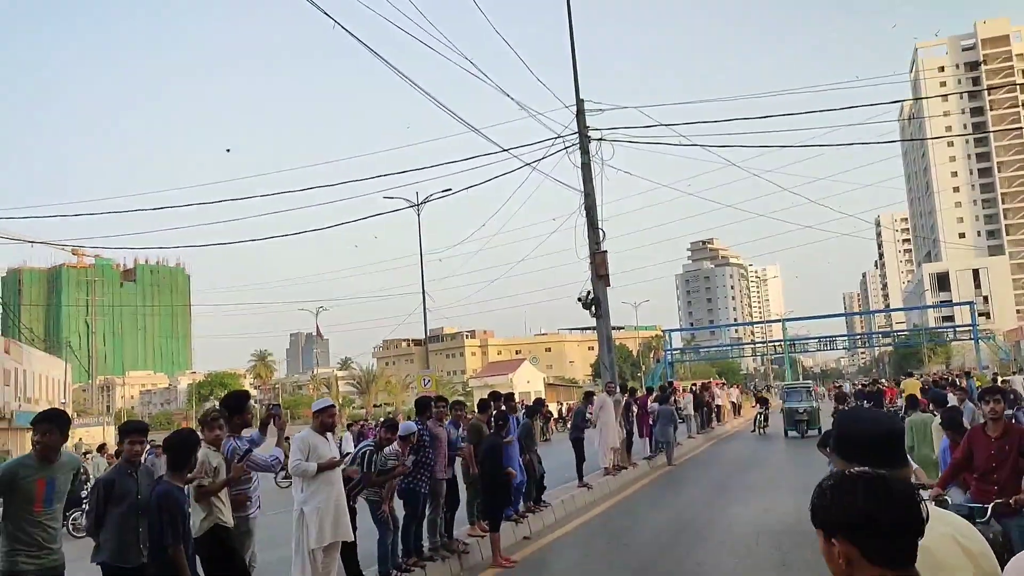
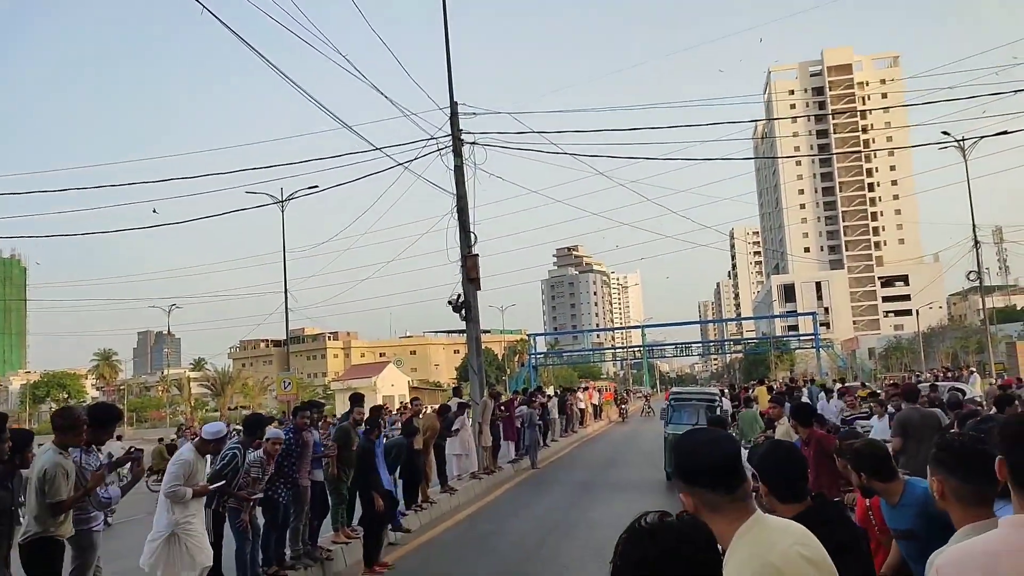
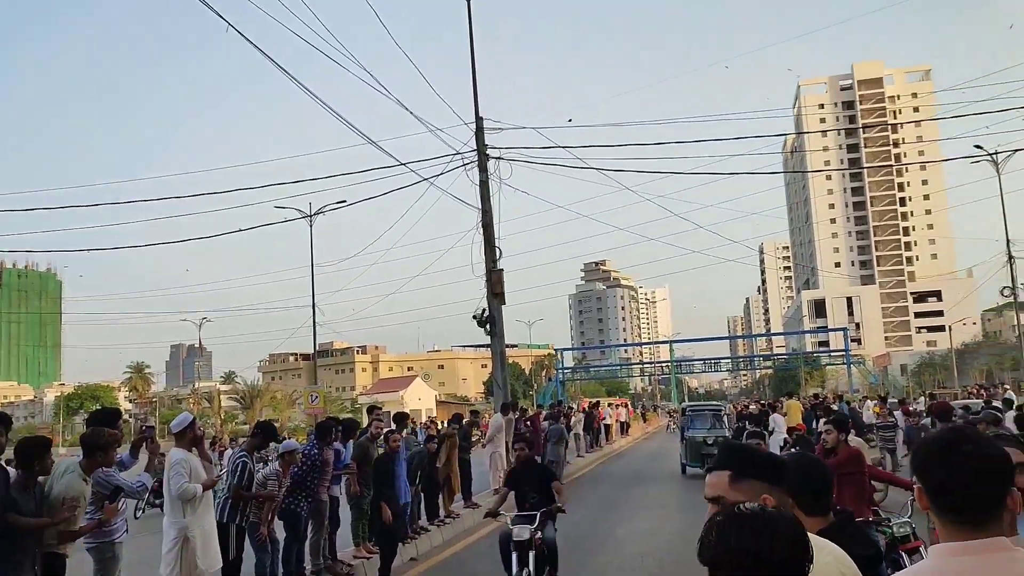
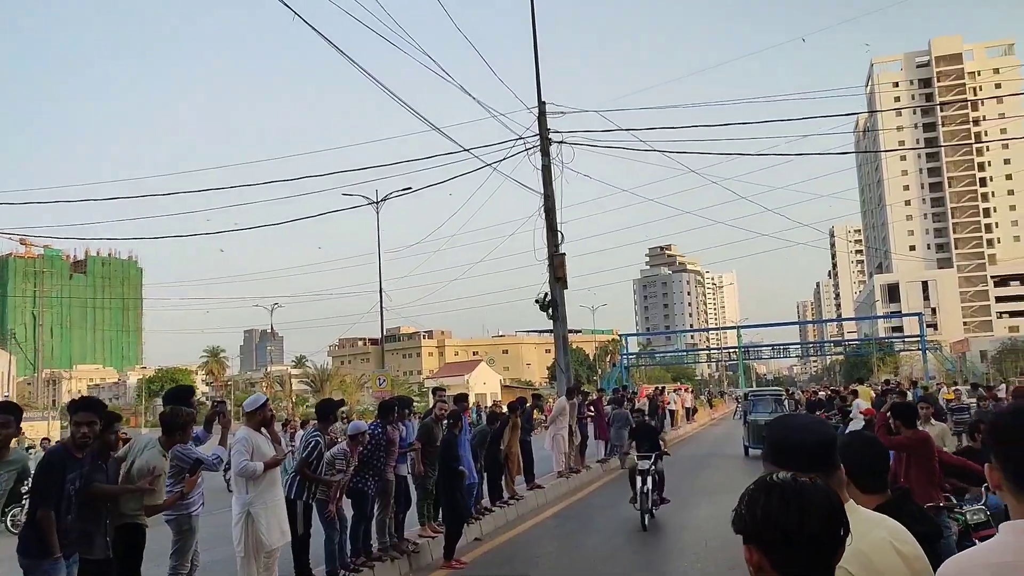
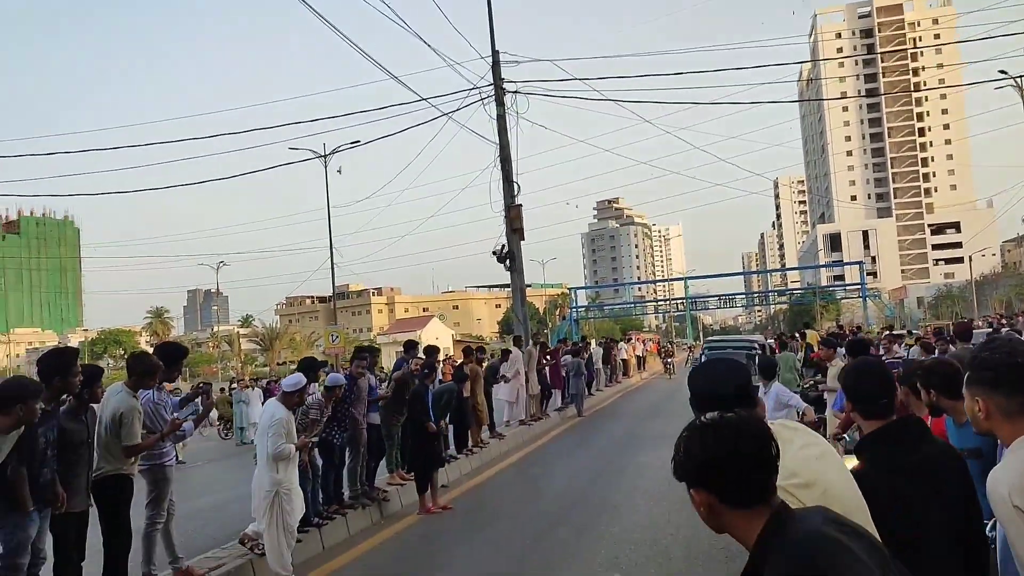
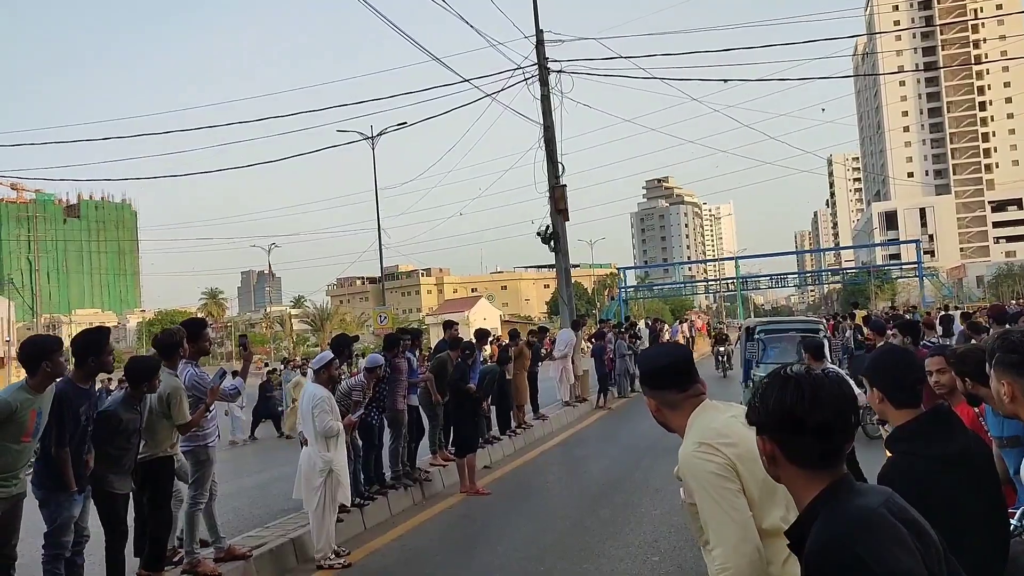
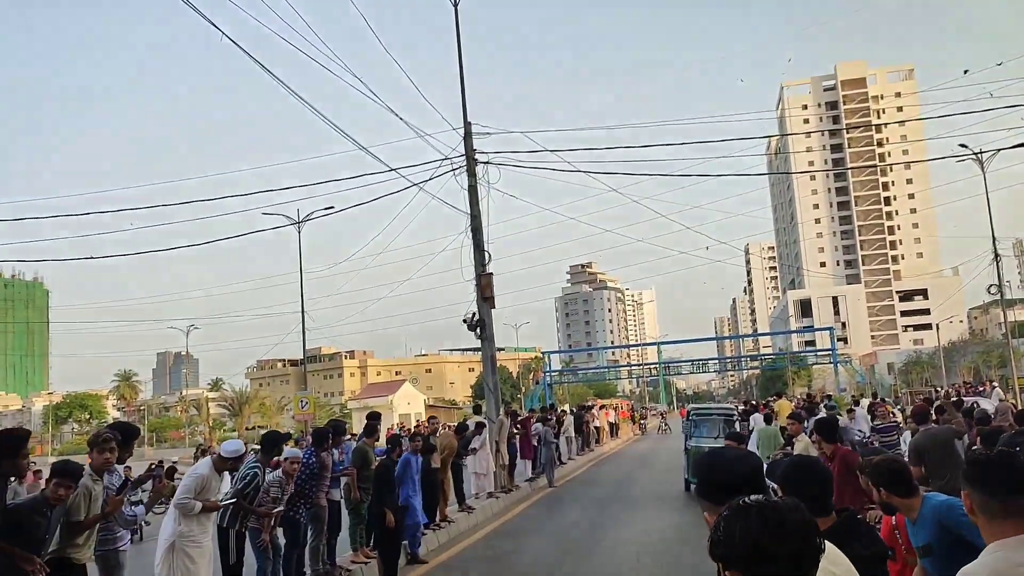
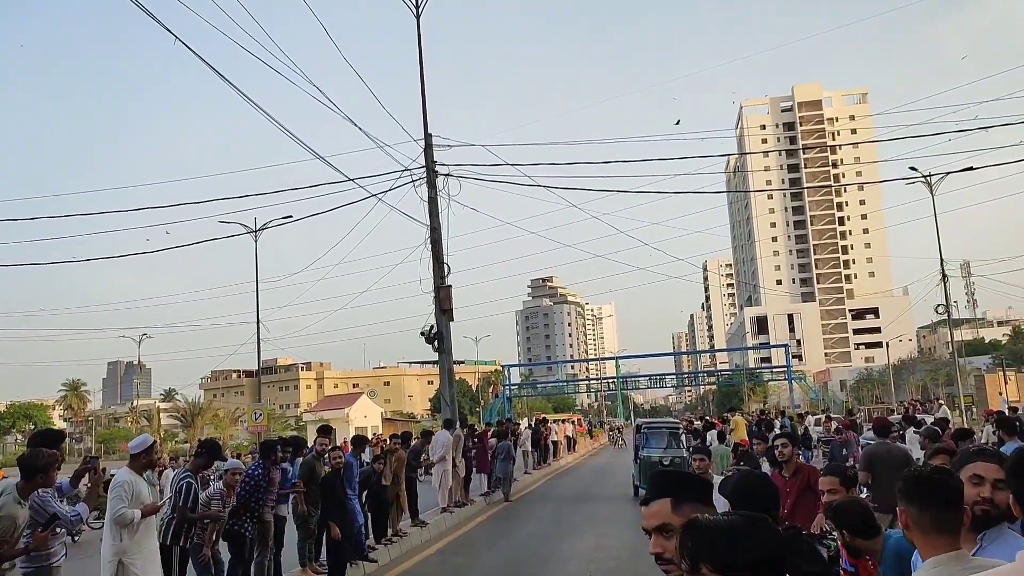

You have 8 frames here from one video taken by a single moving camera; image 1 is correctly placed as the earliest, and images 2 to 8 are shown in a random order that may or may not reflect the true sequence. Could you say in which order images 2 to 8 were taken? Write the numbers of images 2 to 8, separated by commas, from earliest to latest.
4, 3, 8, 7, 2, 5, 6
